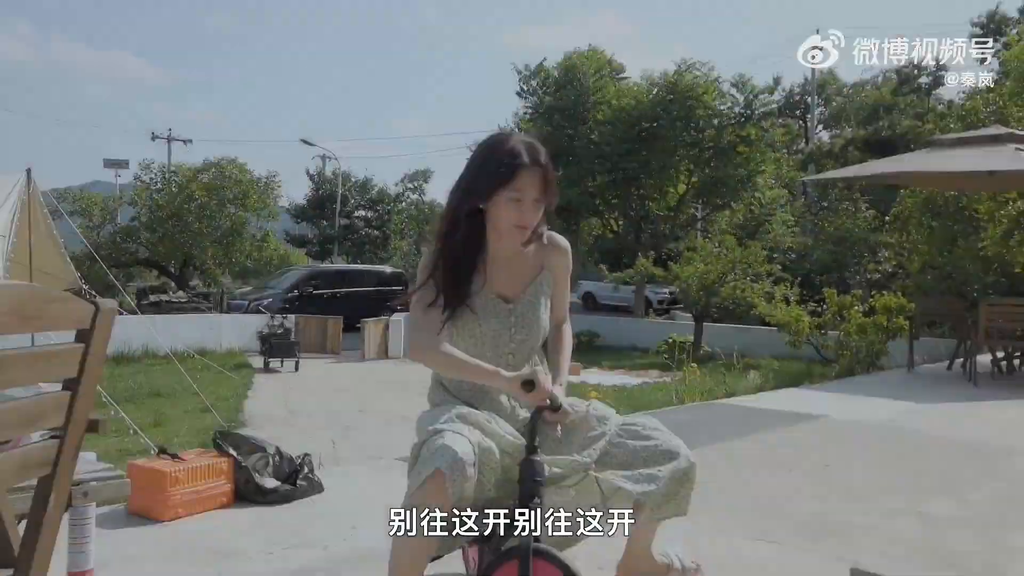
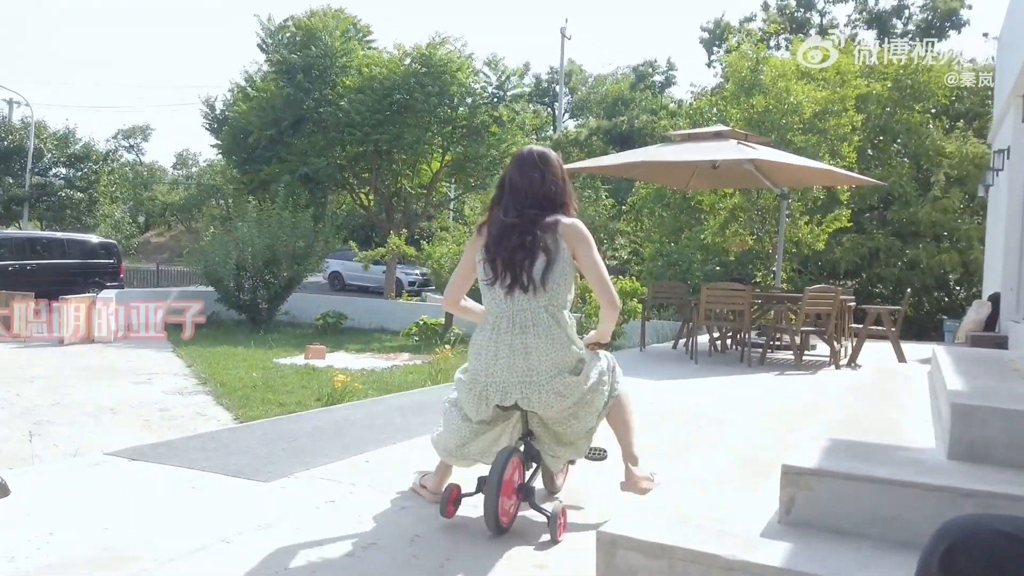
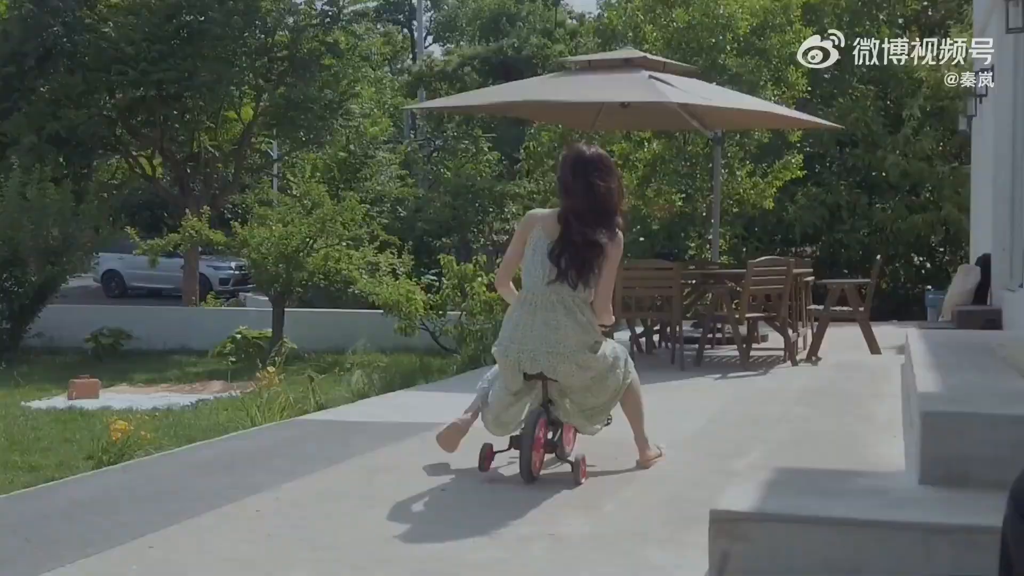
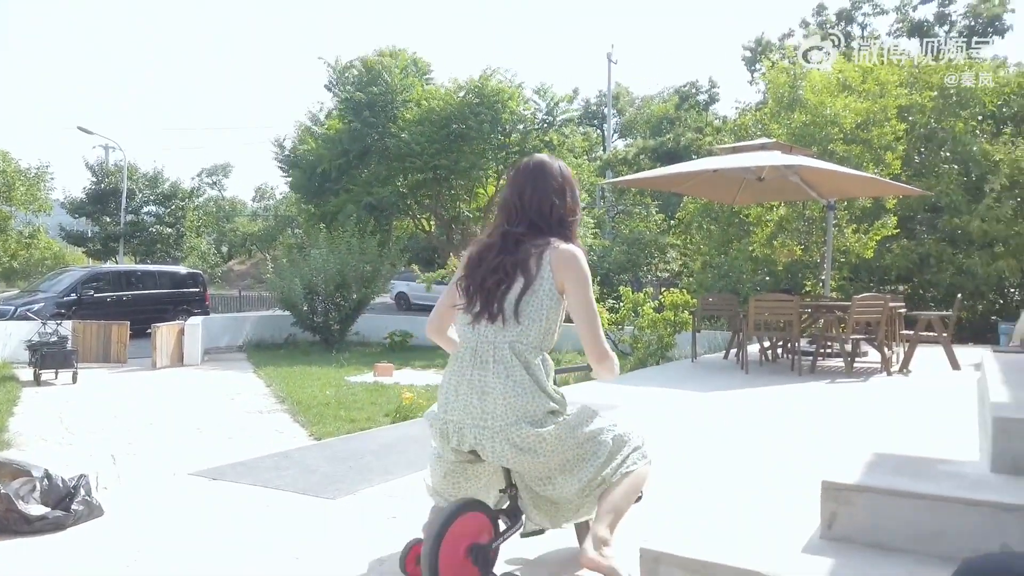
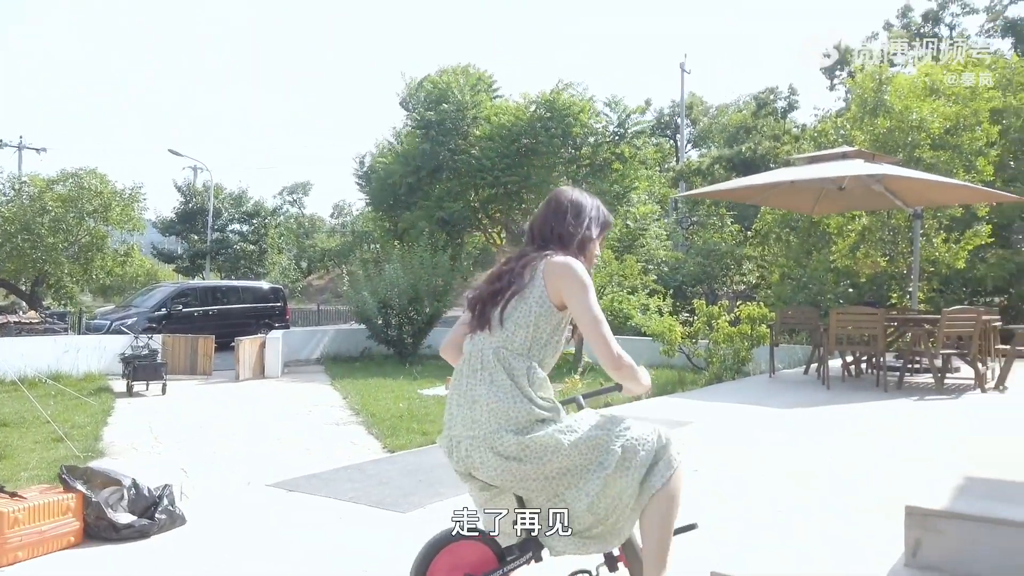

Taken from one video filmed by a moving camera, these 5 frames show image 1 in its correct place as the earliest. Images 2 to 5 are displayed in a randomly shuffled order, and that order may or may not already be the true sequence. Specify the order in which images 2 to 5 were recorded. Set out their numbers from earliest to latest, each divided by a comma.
5, 4, 2, 3
